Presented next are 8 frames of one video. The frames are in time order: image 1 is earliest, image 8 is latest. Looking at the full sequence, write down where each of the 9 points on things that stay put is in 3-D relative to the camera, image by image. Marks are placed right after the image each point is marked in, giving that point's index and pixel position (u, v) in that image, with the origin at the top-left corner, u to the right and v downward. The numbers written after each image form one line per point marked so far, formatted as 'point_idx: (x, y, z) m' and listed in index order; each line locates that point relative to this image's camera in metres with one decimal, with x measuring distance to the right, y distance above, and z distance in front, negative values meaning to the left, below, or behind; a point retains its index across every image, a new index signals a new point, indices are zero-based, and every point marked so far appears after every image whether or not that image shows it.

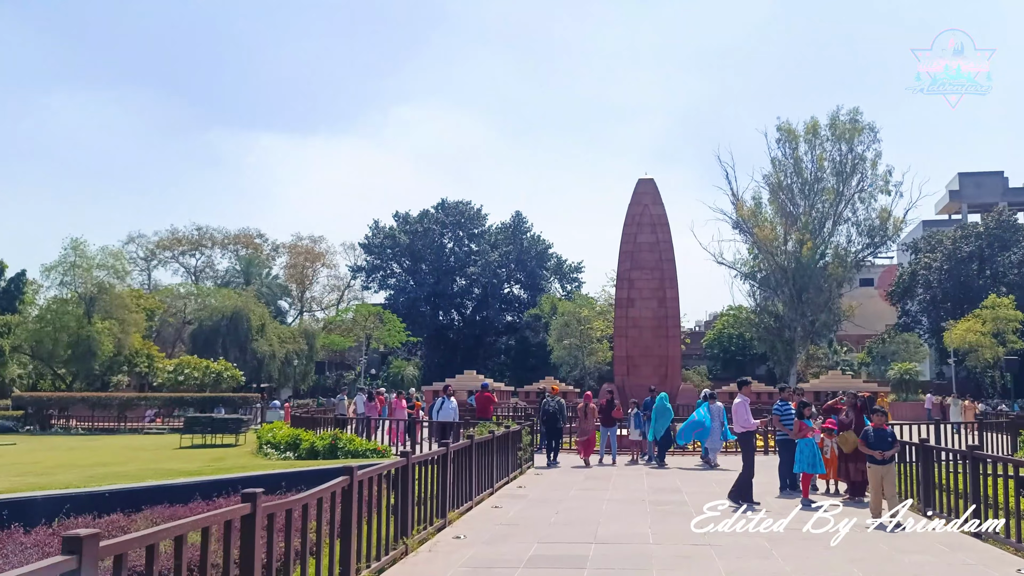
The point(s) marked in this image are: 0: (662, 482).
0: (+2.9, -3.3, +12.5) m
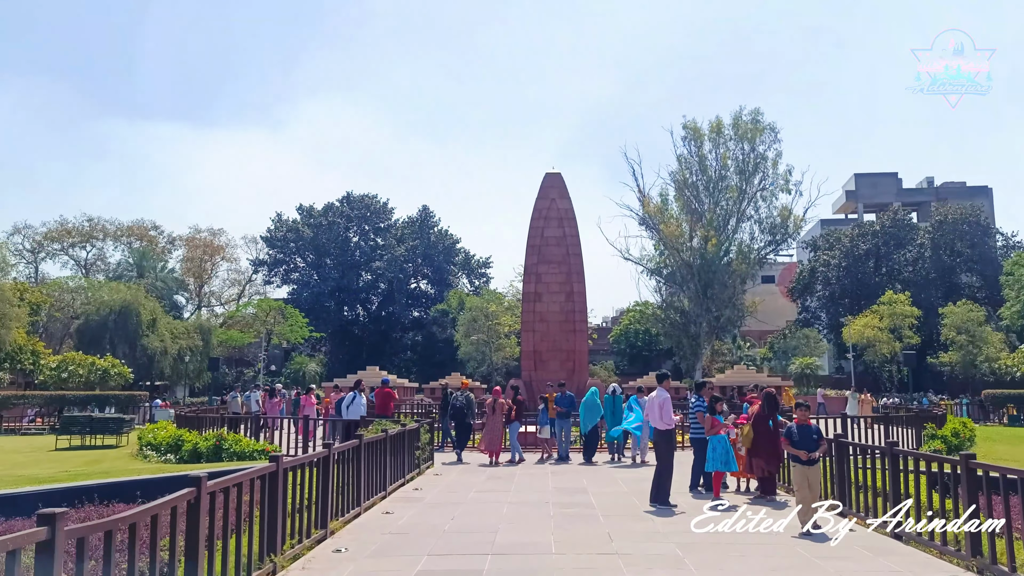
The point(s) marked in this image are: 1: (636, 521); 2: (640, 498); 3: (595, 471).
0: (+1.0, -3.2, +11.9) m
1: (+1.5, -2.8, +8.5) m
2: (+1.9, -3.0, +10.3) m
3: (+1.6, -3.4, +13.1) m
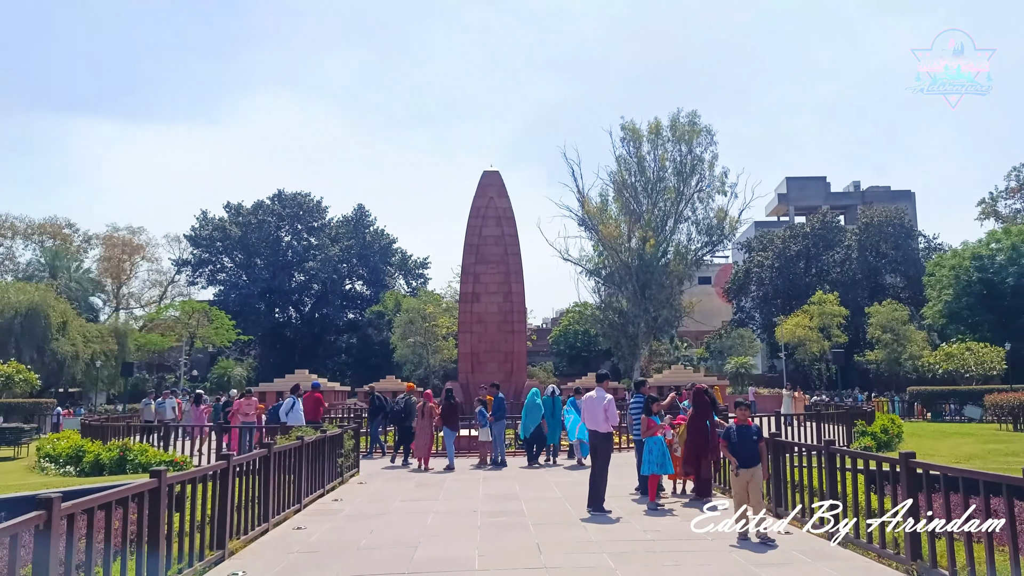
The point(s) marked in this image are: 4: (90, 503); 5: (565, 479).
0: (-0.2, -3.1, +11.2) m
1: (+0.7, -2.7, +8.0) m
2: (+0.9, -3.0, +9.8) m
3: (+0.3, -3.3, +12.5) m
4: (-3.0, -1.5, +5.0) m
5: (+0.9, -3.3, +12.1) m
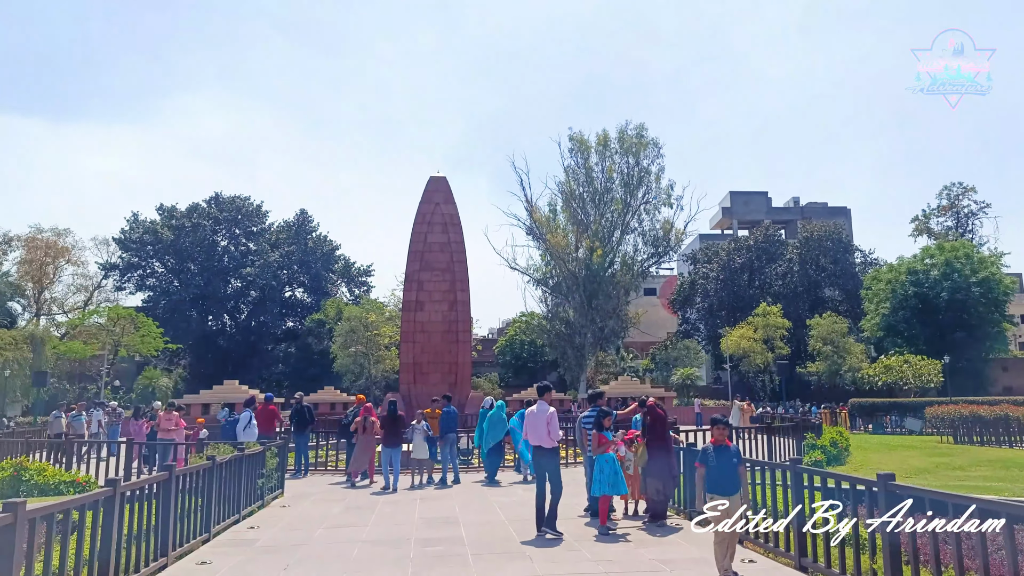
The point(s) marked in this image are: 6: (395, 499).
0: (-1.0, -3.2, +10.3) m
1: (0.0, -2.8, +7.1) m
2: (+0.1, -3.0, +8.9) m
3: (-0.7, -3.4, +11.6) m
4: (-3.4, -1.4, +3.8) m
5: (-0.1, -3.3, +11.2) m
6: (-1.8, -3.3, +10.9) m
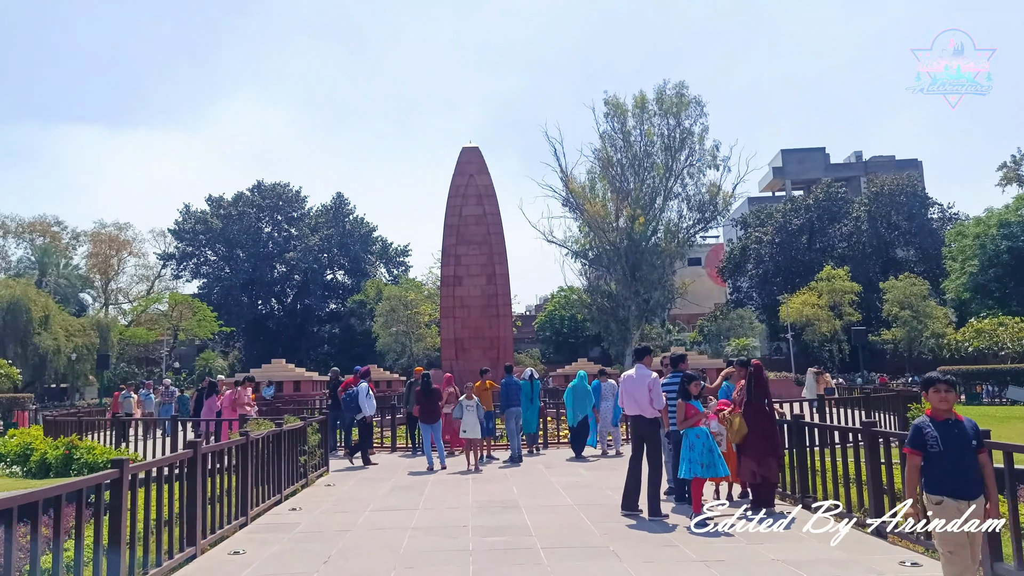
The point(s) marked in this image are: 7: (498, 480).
0: (-0.2, -2.6, +9.1) m
1: (+0.7, -2.2, +5.9) m
2: (+0.9, -2.4, +7.7) m
3: (+0.2, -2.8, +10.5) m
4: (-2.9, -1.1, +2.8) m
5: (+0.8, -2.7, +10.0) m
6: (-0.9, -2.7, +9.8) m
7: (-0.2, -2.7, +9.9) m
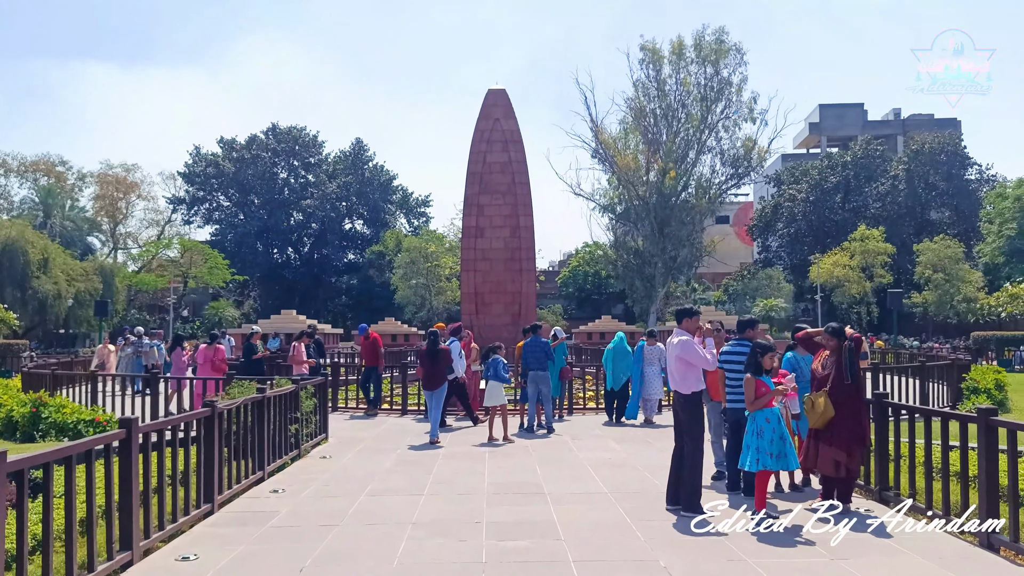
0: (+0.1, -2.0, +7.9) m
1: (+0.8, -1.9, +4.6) m
2: (+1.1, -2.0, +6.4) m
3: (+0.5, -2.1, +9.2) m
4: (-2.8, -0.9, +1.6) m
5: (+1.1, -2.1, +8.8) m
6: (-0.6, -2.0, +8.6) m
7: (+0.1, -2.1, +8.7) m
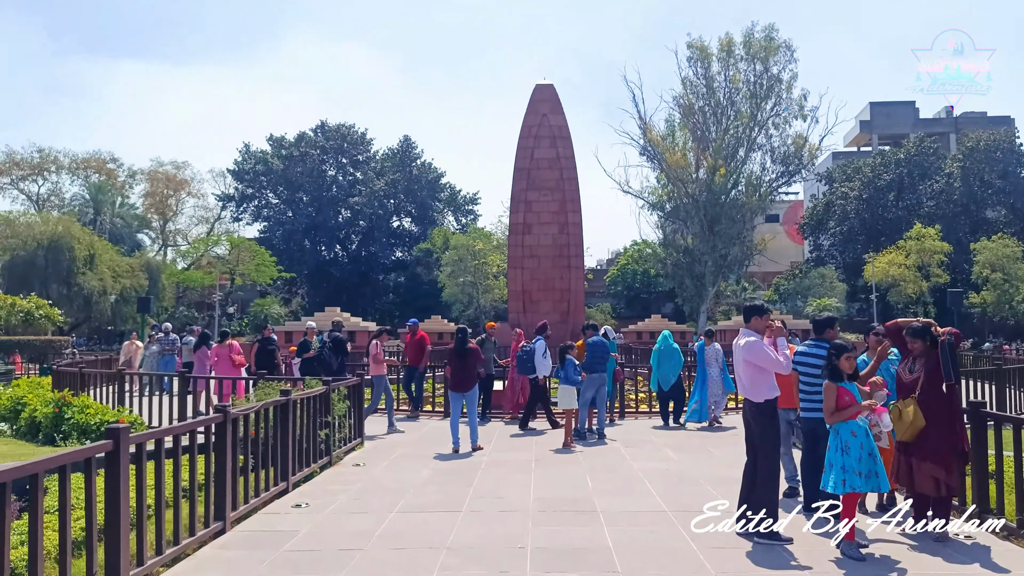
0: (+0.6, -2.0, +7.3) m
1: (+1.1, -1.9, +3.9) m
2: (+1.5, -1.9, +5.7) m
3: (+1.1, -2.1, +8.6) m
4: (-2.7, -0.8, +1.1) m
5: (+1.7, -2.1, +8.1) m
6: (-0.1, -2.0, +8.0) m
7: (+0.6, -2.0, +8.1) m
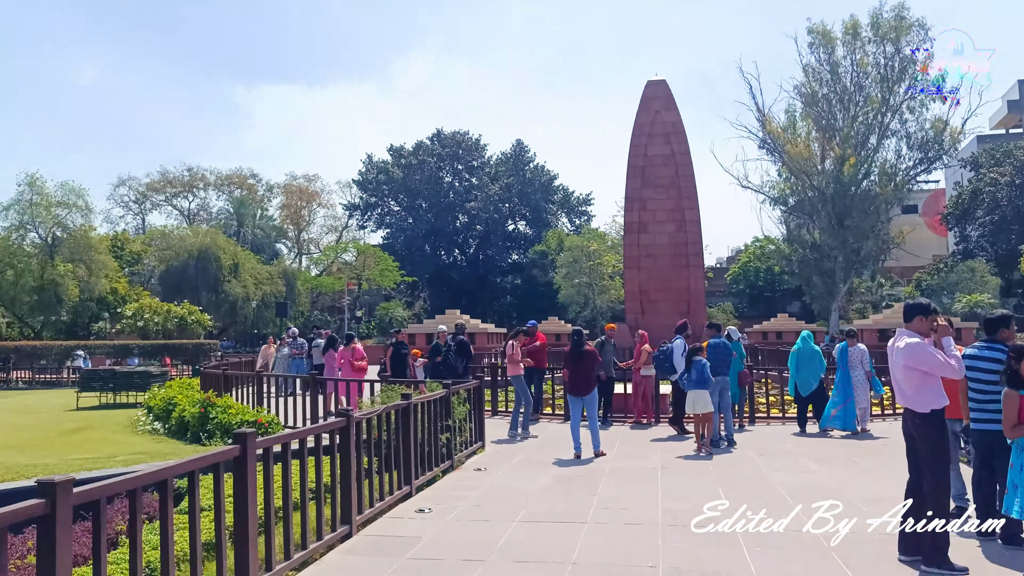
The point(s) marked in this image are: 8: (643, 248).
0: (+1.8, -2.0, +6.8) m
1: (+1.8, -1.8, +3.5) m
2: (+2.4, -1.9, +5.2) m
3: (+2.5, -2.0, +8.0) m
4: (-2.5, -0.9, +1.3) m
5: (+3.0, -2.0, +7.4) m
6: (+1.3, -2.0, +7.7) m
7: (+2.0, -2.0, +7.6) m
8: (+3.6, +1.2, +19.6) m
